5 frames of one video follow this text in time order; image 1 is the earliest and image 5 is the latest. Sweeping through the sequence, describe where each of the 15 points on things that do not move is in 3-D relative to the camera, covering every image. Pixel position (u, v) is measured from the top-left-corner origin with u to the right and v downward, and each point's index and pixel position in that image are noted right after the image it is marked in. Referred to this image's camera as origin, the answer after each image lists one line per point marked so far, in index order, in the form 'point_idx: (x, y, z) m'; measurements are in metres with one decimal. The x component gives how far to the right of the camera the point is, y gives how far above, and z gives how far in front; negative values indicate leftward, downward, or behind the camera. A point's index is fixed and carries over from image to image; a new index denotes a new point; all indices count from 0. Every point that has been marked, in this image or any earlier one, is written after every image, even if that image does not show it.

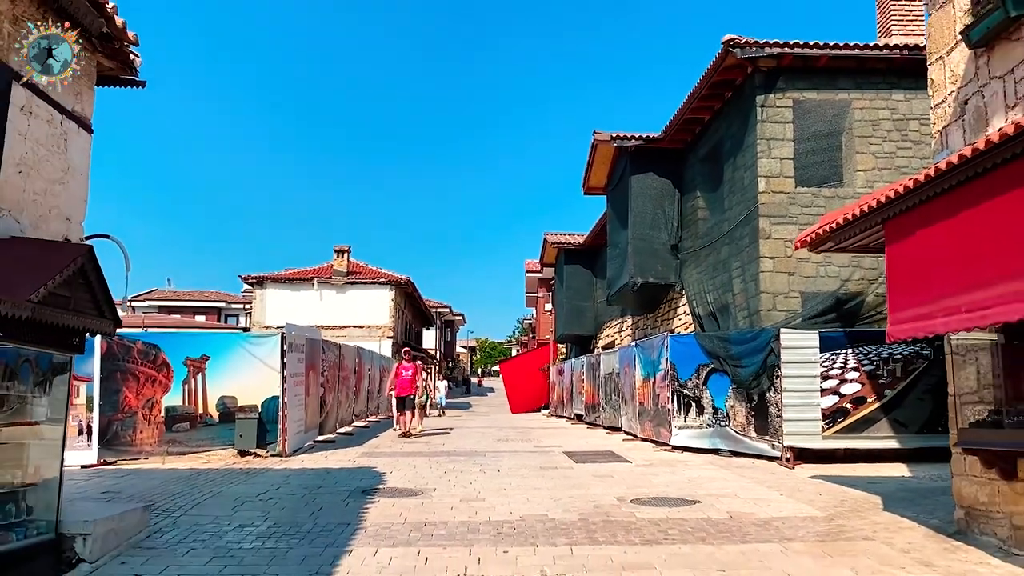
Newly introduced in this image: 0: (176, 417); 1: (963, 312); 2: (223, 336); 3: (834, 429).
0: (-4.3, -1.6, +11.2) m
1: (+2.5, -0.1, +4.8) m
2: (-3.8, -0.6, +11.5) m
3: (+3.7, -1.6, +10.0) m
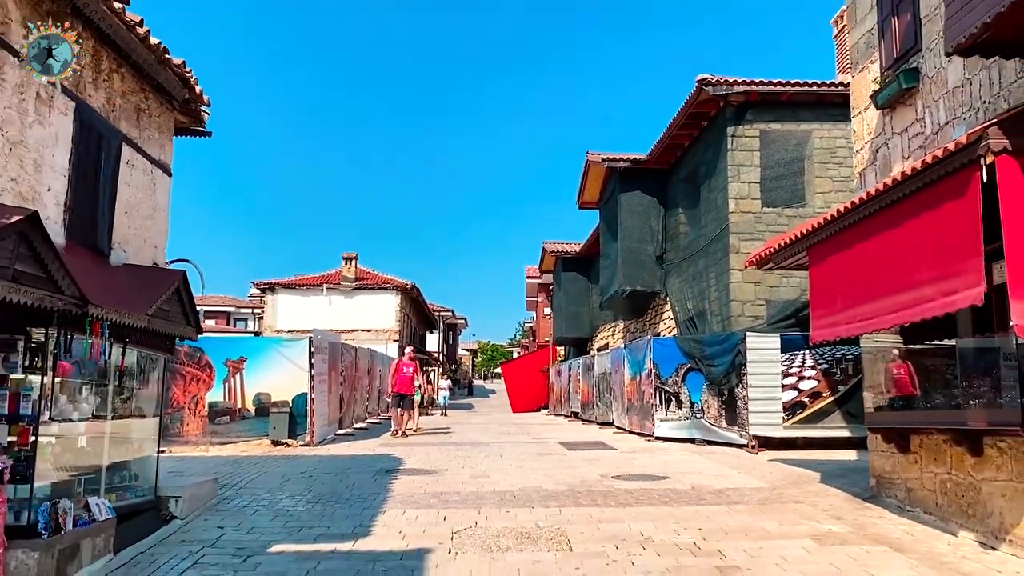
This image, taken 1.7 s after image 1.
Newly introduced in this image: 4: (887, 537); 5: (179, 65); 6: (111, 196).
0: (-4.3, -1.8, +12.7) m
1: (+2.5, -0.2, +6.3) m
2: (-3.8, -0.8, +13.0) m
3: (+3.7, -1.7, +11.5) m
4: (+2.7, -1.8, +6.3) m
5: (-2.7, +1.8, +7.2) m
6: (-3.1, +0.7, +6.7) m
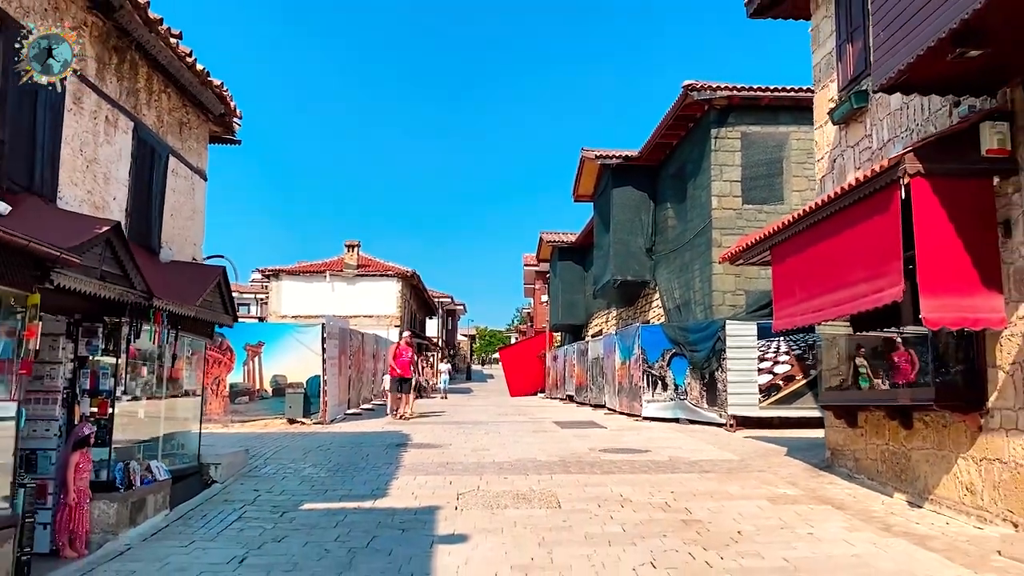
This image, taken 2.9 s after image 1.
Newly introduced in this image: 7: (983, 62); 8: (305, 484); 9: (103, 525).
0: (-4.3, -1.6, +13.7) m
1: (+2.5, -0.2, +7.3) m
2: (-3.8, -0.6, +14.0) m
3: (+3.7, -1.6, +12.5) m
4: (+2.7, -1.8, +7.3) m
5: (-2.7, +1.9, +8.1) m
6: (-3.1, +0.8, +7.6) m
7: (+2.9, +1.4, +5.4) m
8: (-1.9, -1.8, +8.2) m
9: (-2.8, -1.6, +5.9) m
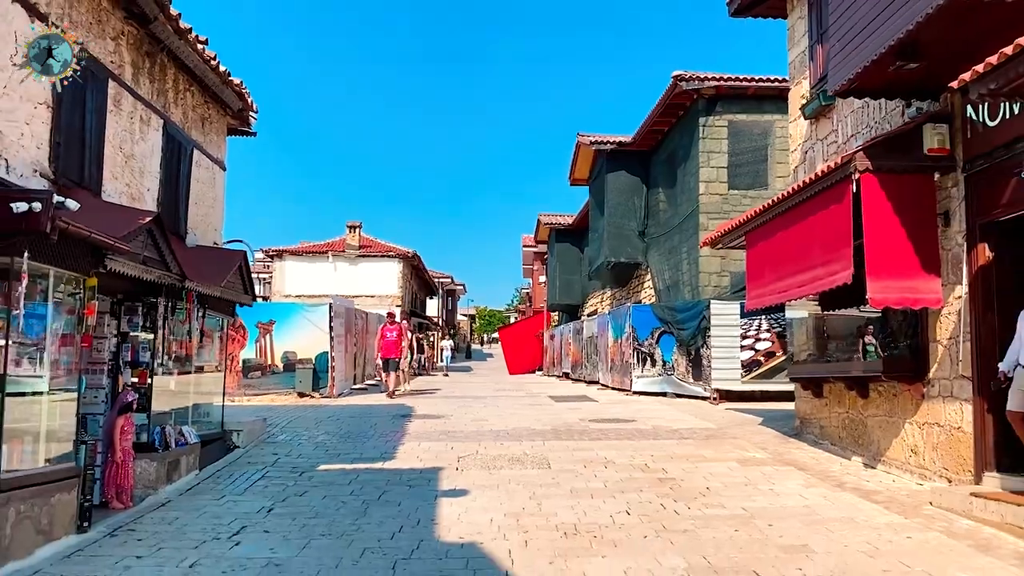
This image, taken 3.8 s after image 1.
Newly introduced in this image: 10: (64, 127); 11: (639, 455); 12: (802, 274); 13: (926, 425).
0: (-4.4, -1.3, +14.5) m
1: (+2.4, -0.1, +8.0) m
2: (-3.8, -0.3, +14.8) m
3: (+3.6, -1.3, +13.3) m
4: (+2.6, -1.6, +8.1) m
5: (-2.8, +2.1, +8.8) m
6: (-3.1, +0.9, +8.4) m
7: (+2.9, +1.5, +6.1) m
8: (-2.0, -1.7, +9.0) m
9: (-2.8, -1.5, +6.7) m
10: (-3.1, +1.1, +5.9) m
11: (+1.2, -1.6, +8.3) m
12: (+2.5, +0.1, +7.4) m
13: (+3.2, -1.1, +6.8) m
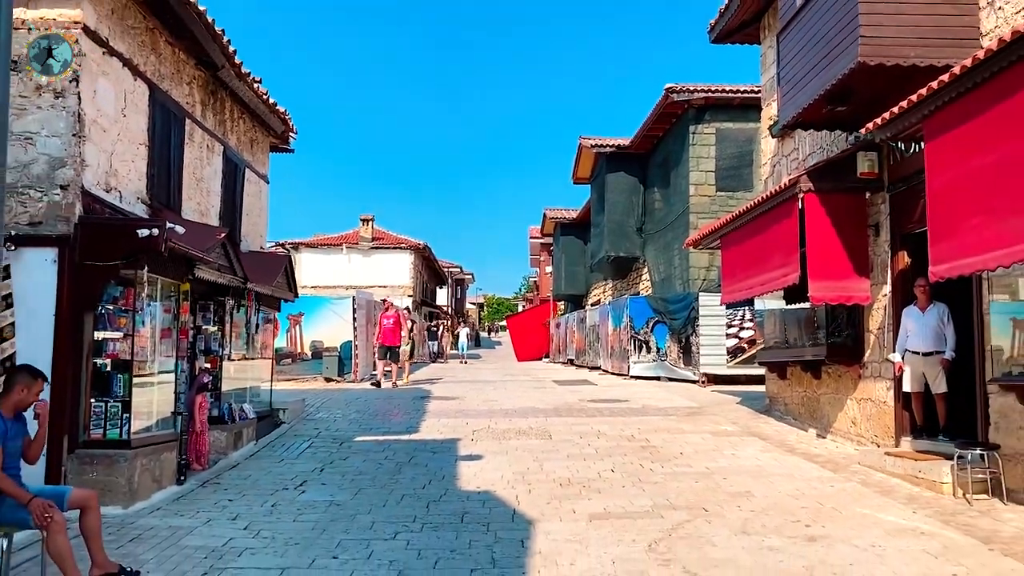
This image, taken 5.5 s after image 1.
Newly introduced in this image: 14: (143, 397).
0: (-4.2, -1.2, +16.0) m
1: (+2.5, 0.0, +9.4) m
2: (-3.7, -0.2, +16.2) m
3: (+3.7, -1.2, +14.7) m
4: (+2.7, -1.6, +9.5) m
5: (-2.7, +2.1, +10.2) m
6: (-3.1, +0.9, +9.8) m
7: (+2.9, +1.5, +7.4) m
8: (-1.9, -1.6, +10.4) m
9: (-2.8, -1.5, +8.2) m
10: (-3.0, +1.1, +7.4) m
11: (+1.3, -1.6, +9.7) m
12: (+2.5, +0.1, +8.8) m
13: (+3.3, -1.1, +8.2) m
14: (-2.7, -0.8, +6.4) m
